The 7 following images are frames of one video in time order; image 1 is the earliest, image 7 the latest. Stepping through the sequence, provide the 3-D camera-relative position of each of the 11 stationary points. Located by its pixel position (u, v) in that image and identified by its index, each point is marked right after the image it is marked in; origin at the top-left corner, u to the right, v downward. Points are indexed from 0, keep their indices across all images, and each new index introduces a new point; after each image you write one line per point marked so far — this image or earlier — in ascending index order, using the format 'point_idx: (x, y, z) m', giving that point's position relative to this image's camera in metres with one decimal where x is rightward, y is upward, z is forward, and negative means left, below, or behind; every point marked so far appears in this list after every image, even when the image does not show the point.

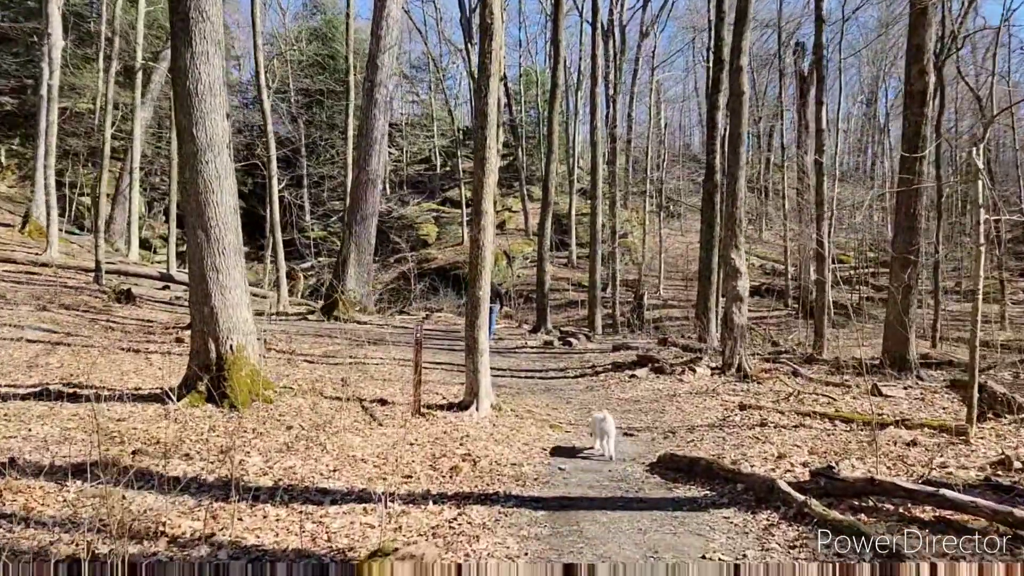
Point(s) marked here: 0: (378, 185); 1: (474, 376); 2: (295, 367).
0: (-3.3, +2.5, +18.5) m
1: (-0.4, -0.8, +7.2) m
2: (-2.7, -1.0, +9.6) m
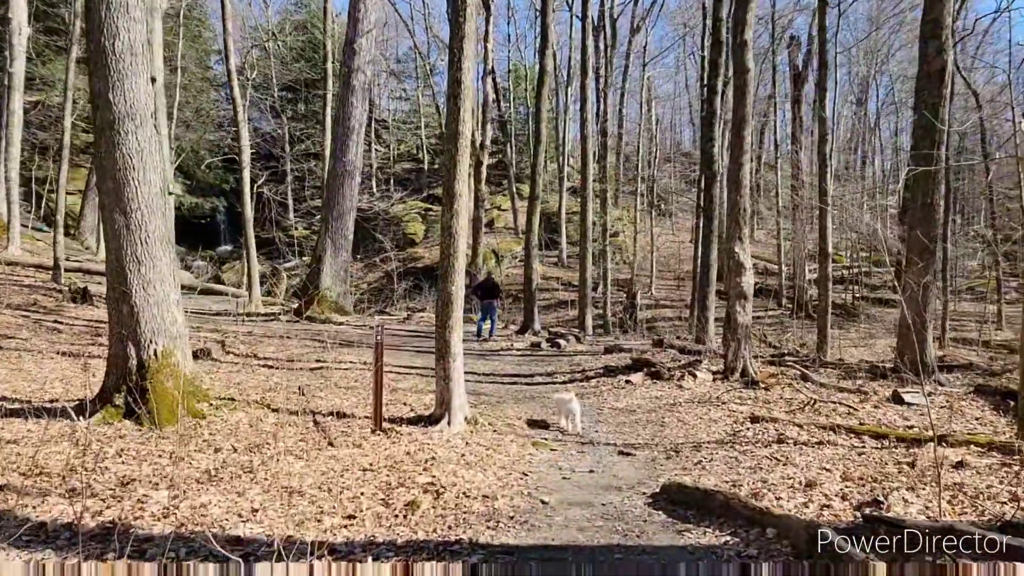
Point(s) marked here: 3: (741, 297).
0: (-3.6, +2.5, +17.5) m
1: (-0.5, -0.8, +6.2) m
2: (-2.9, -1.0, +8.6) m
3: (+2.7, -0.1, +9.2) m
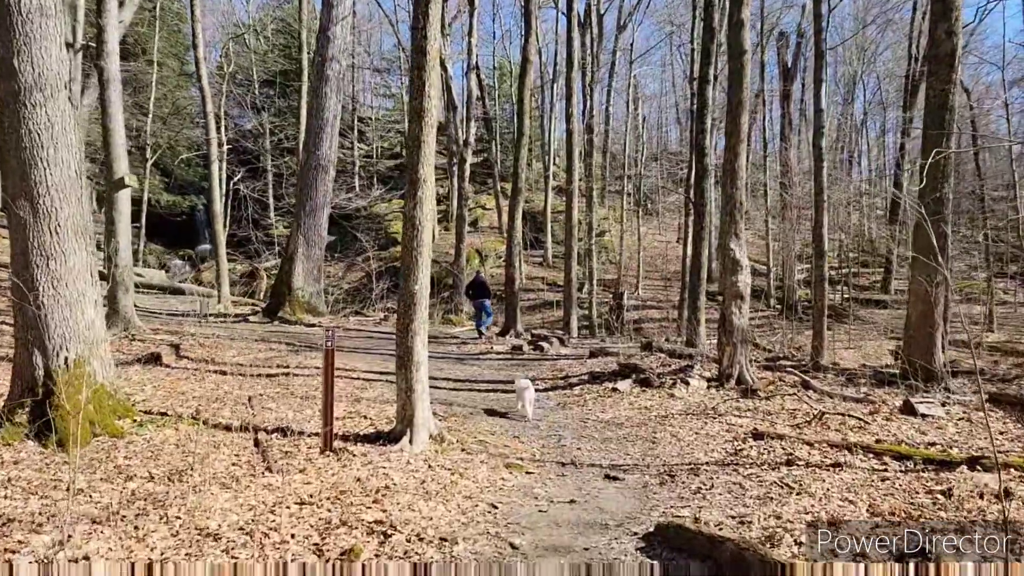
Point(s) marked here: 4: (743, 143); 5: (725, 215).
0: (-4.0, +2.5, +16.7) m
1: (-0.7, -0.8, +5.4) m
2: (-3.2, -1.0, +7.8) m
3: (+2.5, -0.1, +8.5) m
4: (+2.6, +1.6, +8.6) m
5: (+2.4, +0.8, +8.6) m
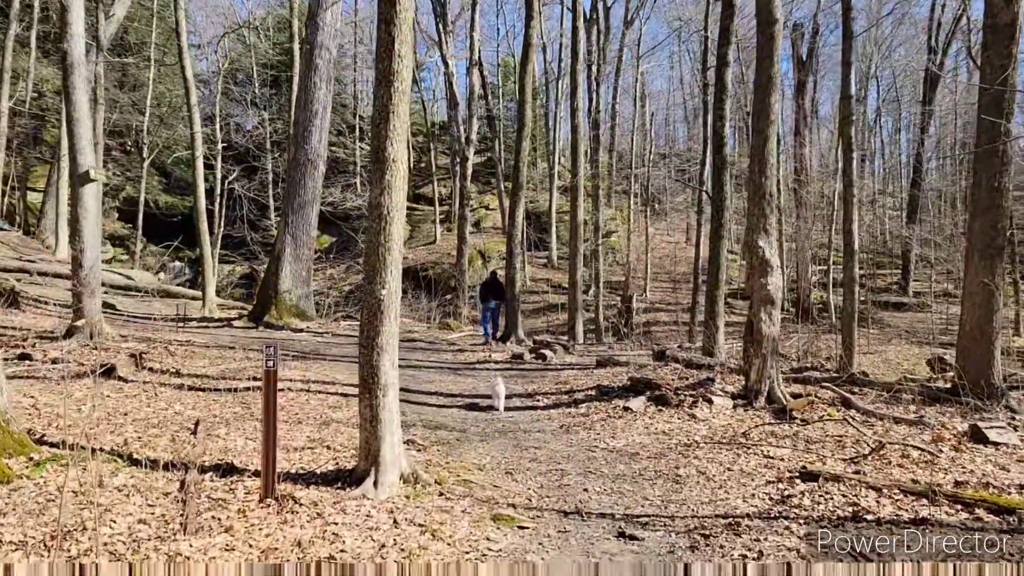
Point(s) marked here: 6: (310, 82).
0: (-4.0, +2.5, +15.7) m
1: (-0.8, -0.8, +4.4) m
2: (-3.2, -1.0, +6.8) m
3: (+2.5, -0.1, +7.4) m
4: (+2.6, +1.6, +7.5) m
5: (+2.4, +0.8, +7.5) m
6: (-4.0, +4.1, +15.3) m
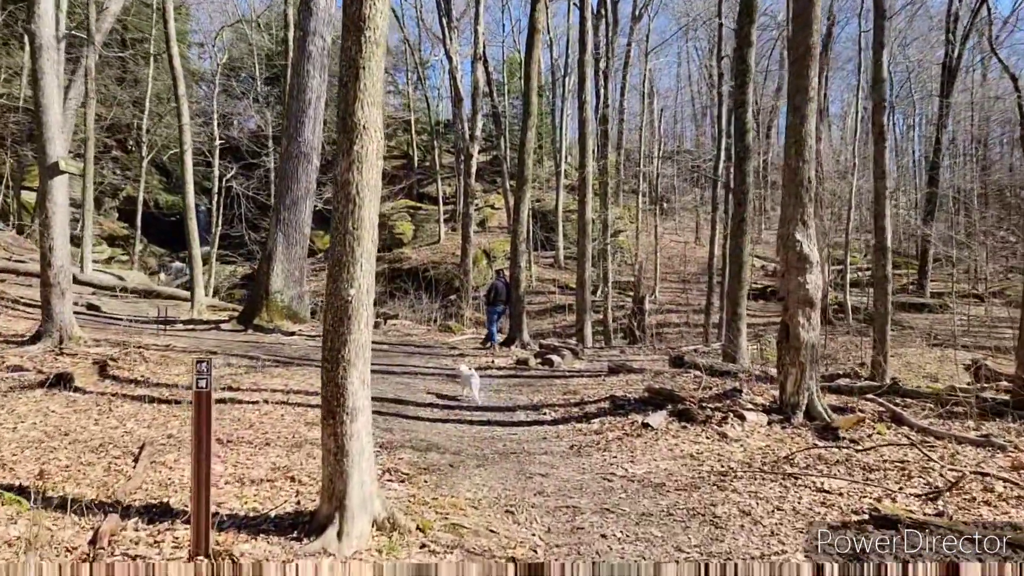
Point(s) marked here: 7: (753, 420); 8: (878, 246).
0: (-3.9, +2.5, +14.8) m
1: (-0.8, -0.8, +3.5) m
2: (-3.2, -1.0, +5.9) m
3: (+2.5, -0.1, +6.5) m
4: (+2.6, +1.6, +6.6) m
5: (+2.4, +0.8, +6.6) m
6: (-3.9, +4.1, +14.4) m
7: (+1.9, -1.1, +6.2) m
8: (+5.3, +0.6, +11.1) m
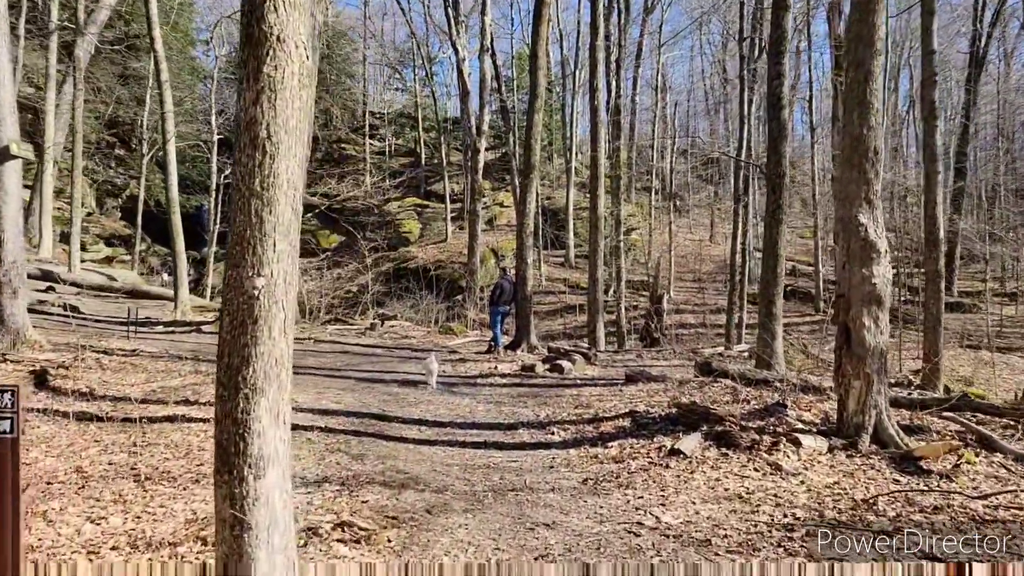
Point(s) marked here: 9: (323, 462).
0: (-3.8, +2.5, +13.7) m
1: (-0.8, -0.8, +2.3) m
2: (-3.2, -1.0, +4.8) m
3: (+2.5, -0.1, +5.3) m
4: (+2.6, +1.6, +5.4) m
5: (+2.4, +0.8, +5.4) m
6: (-3.8, +4.1, +13.3) m
7: (+1.9, -1.0, +5.0) m
8: (+5.4, +0.7, +9.9) m
9: (-1.2, -1.1, +4.8) m
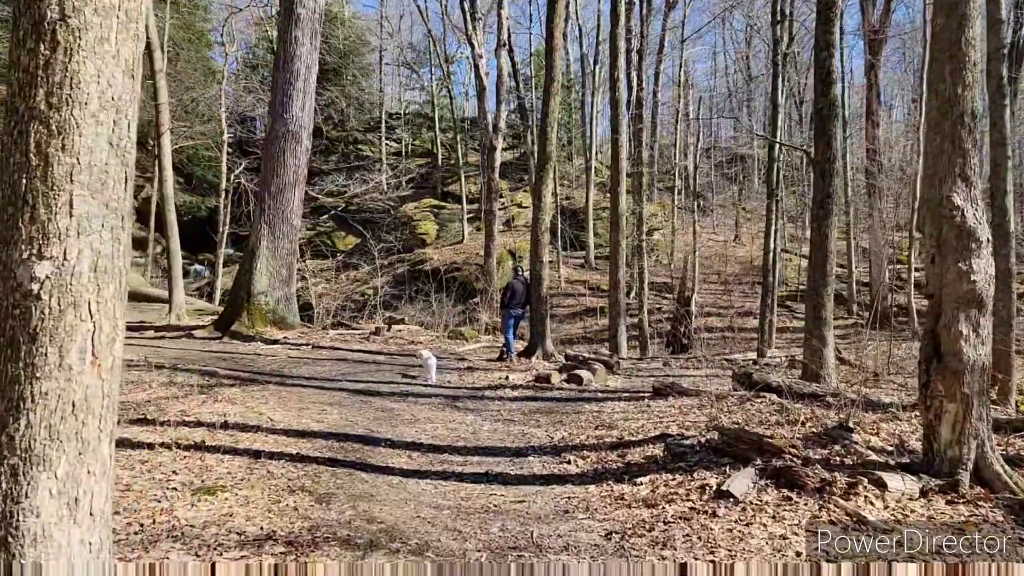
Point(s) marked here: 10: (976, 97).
0: (-3.5, +2.5, +12.8) m
1: (-0.9, -0.8, +1.3) m
2: (-3.2, -1.0, +3.9) m
3: (+2.5, -0.1, +4.2) m
4: (+2.6, +1.7, +4.3) m
5: (+2.4, +0.8, +4.3) m
6: (-3.6, +4.1, +12.4) m
7: (+2.0, -1.0, +3.9) m
8: (+5.5, +0.7, +8.7) m
9: (-1.2, -1.1, +3.8) m
10: (+2.6, +1.1, +4.3) m
